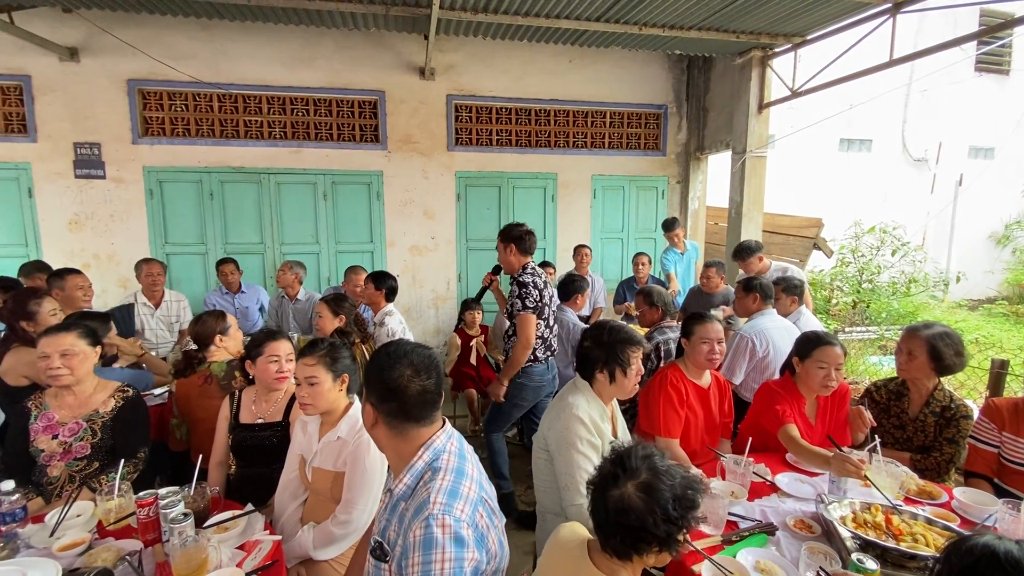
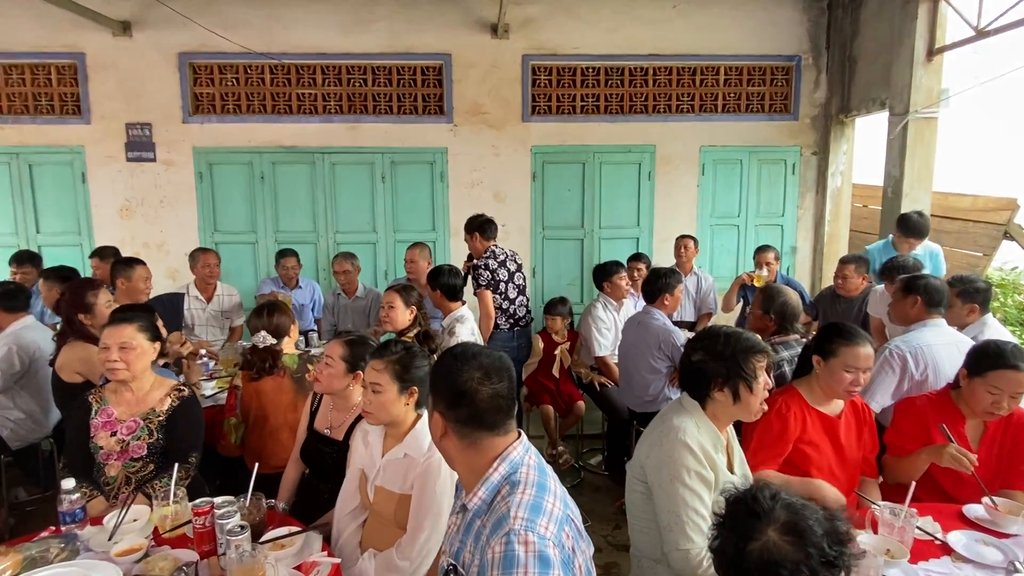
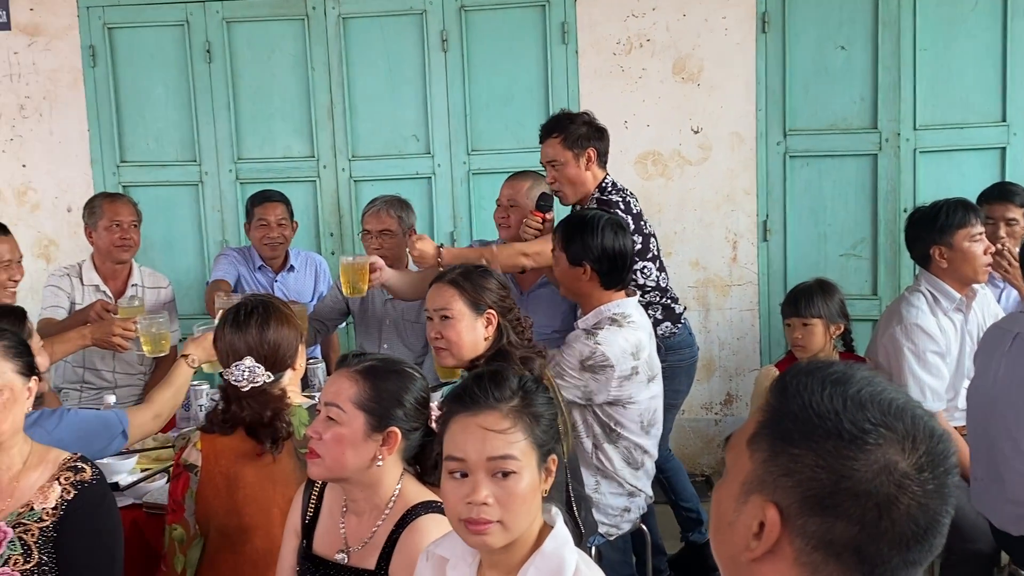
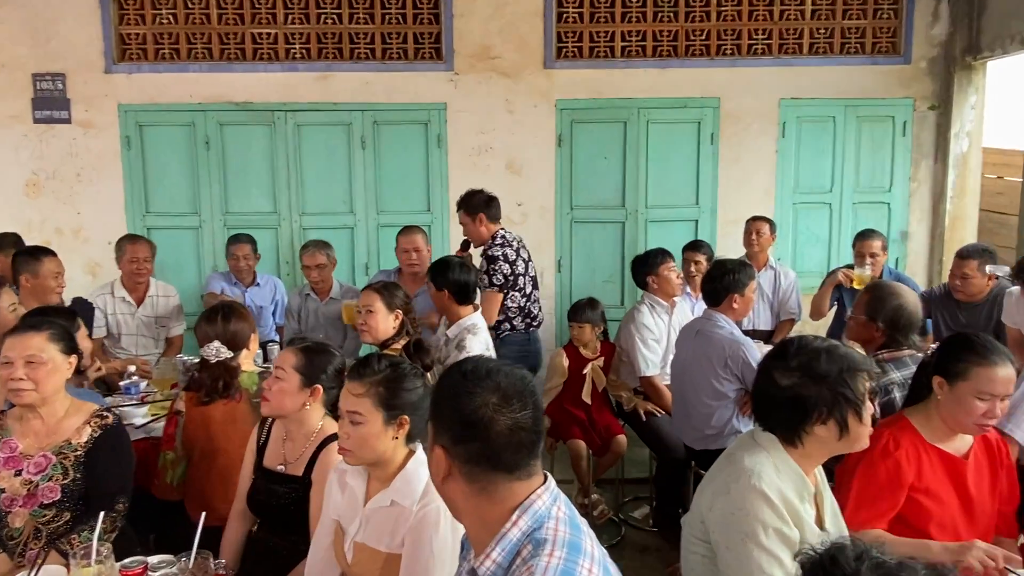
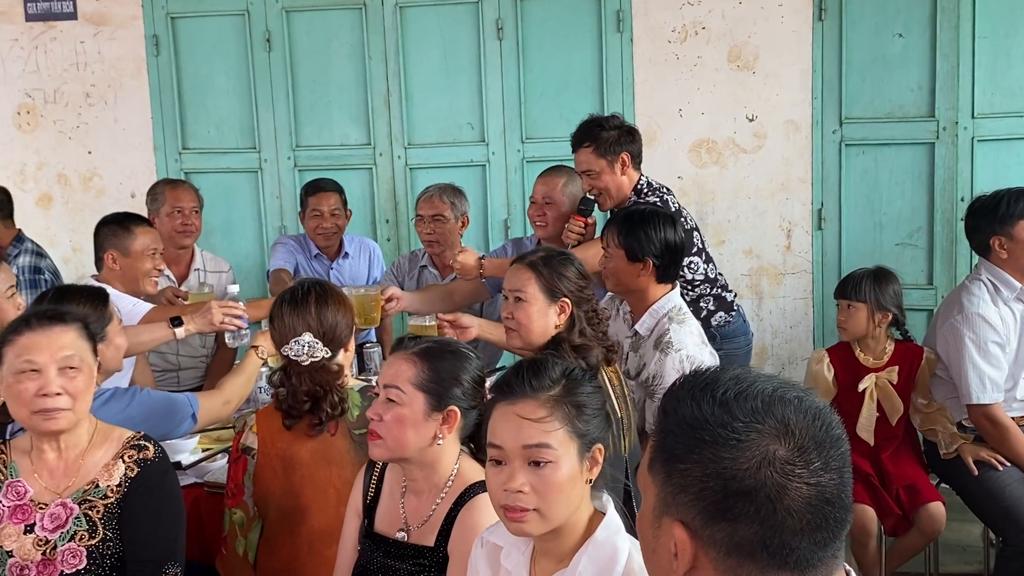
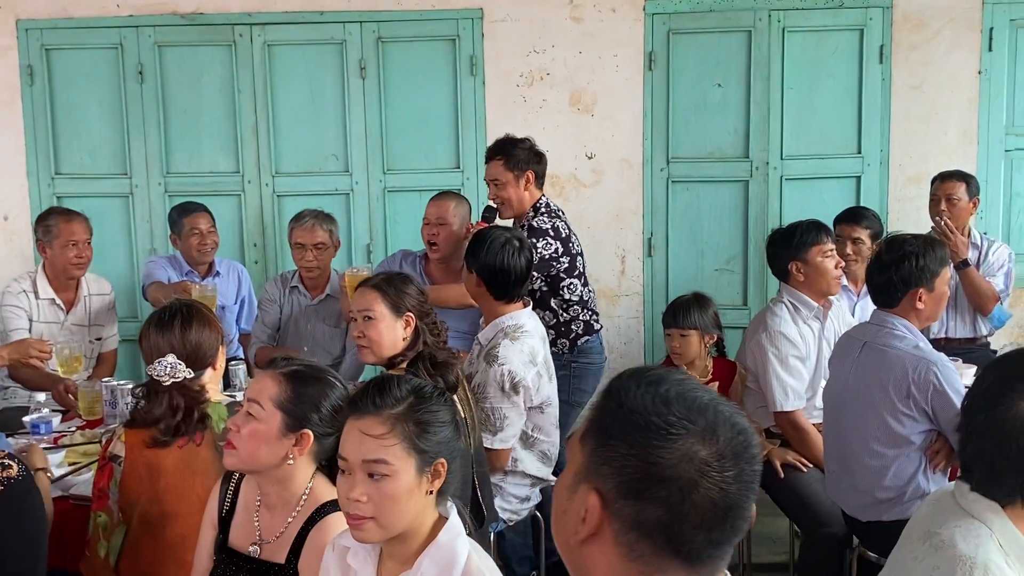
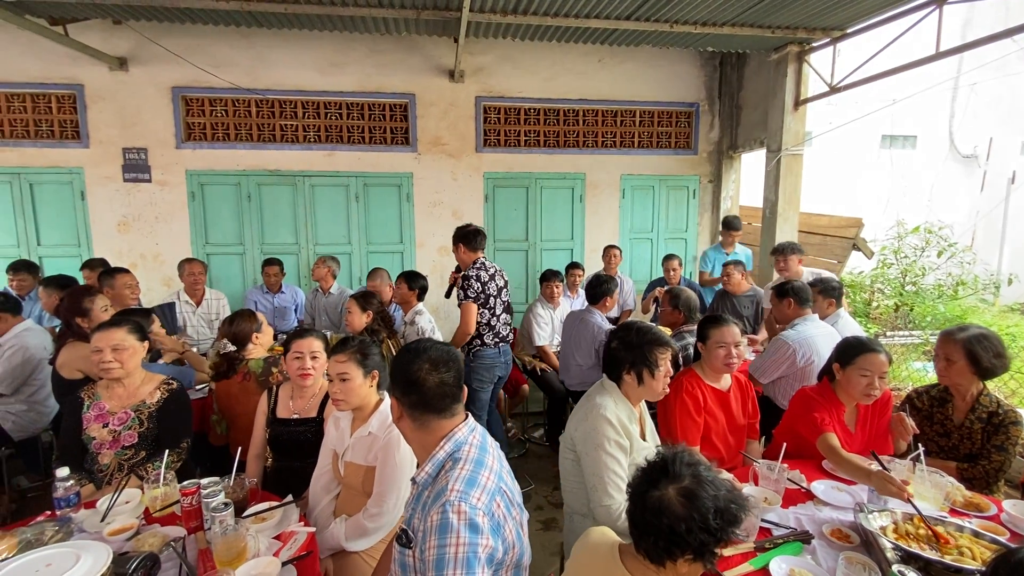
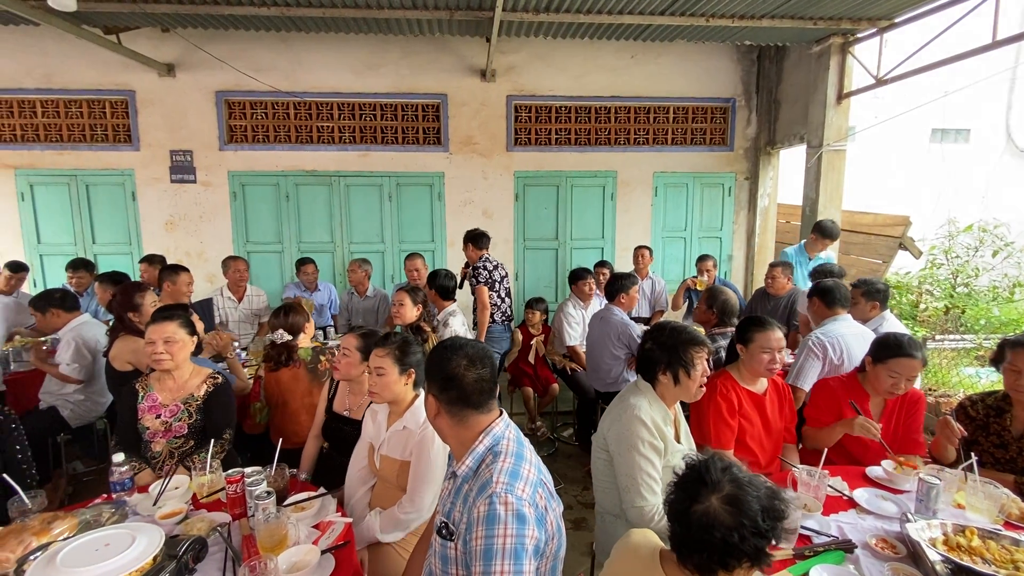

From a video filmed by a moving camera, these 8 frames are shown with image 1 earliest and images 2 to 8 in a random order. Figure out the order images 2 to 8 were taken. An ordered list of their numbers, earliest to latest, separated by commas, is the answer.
7, 8, 2, 4, 6, 3, 5
